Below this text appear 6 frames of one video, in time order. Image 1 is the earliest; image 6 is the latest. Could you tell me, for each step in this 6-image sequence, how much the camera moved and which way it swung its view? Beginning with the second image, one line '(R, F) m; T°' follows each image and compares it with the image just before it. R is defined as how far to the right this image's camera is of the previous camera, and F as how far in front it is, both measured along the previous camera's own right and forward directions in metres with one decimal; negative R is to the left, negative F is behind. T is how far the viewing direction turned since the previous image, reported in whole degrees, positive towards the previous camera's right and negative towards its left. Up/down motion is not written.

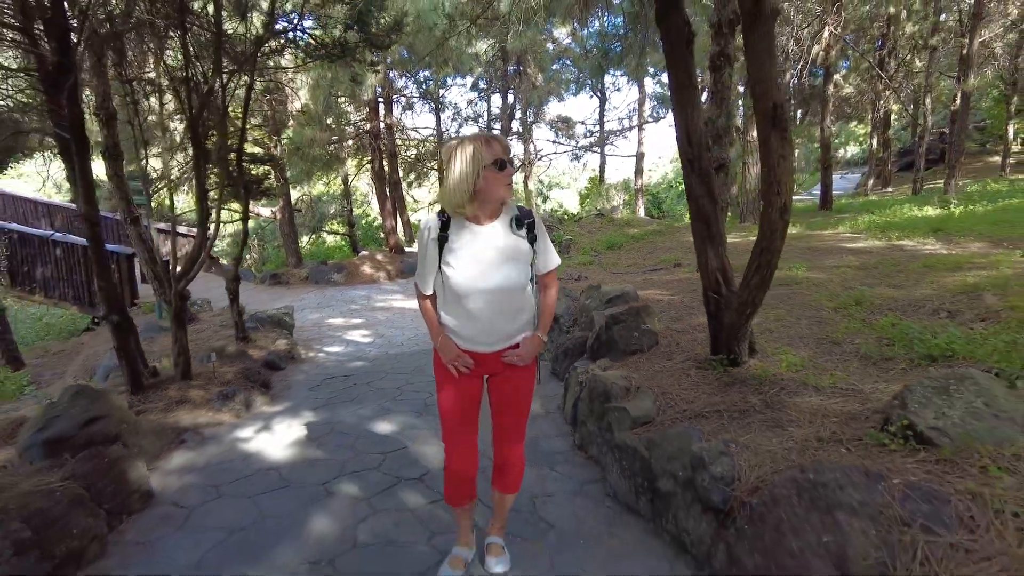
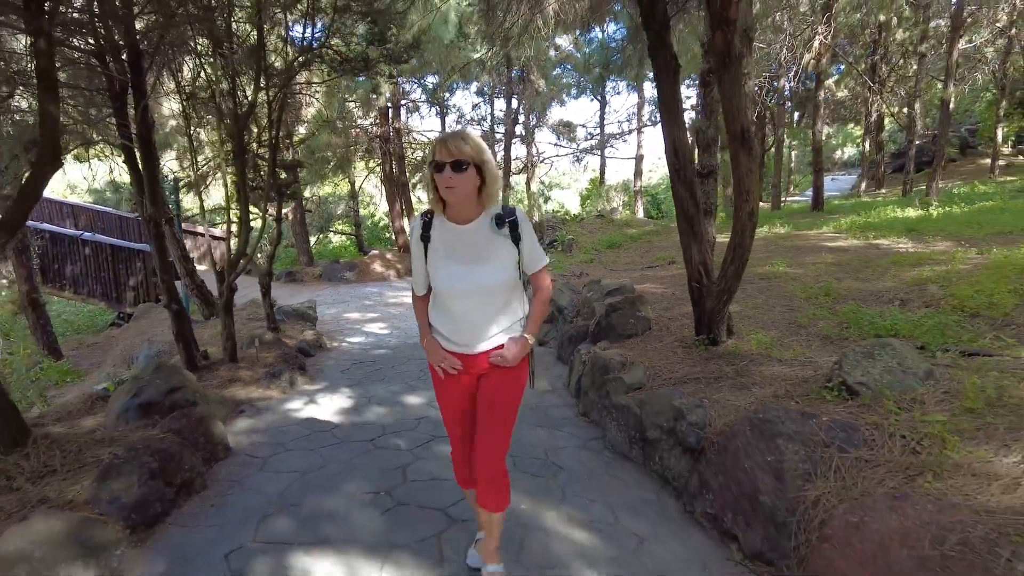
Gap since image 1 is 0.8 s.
(-0.1, -0.6) m; 0°
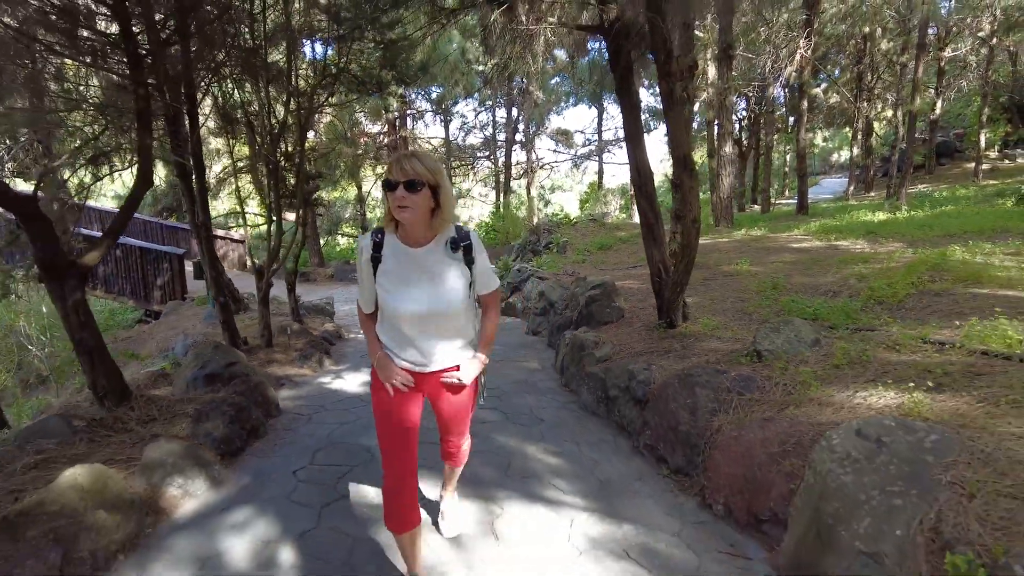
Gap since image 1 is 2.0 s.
(+0.1, -0.8) m; 0°
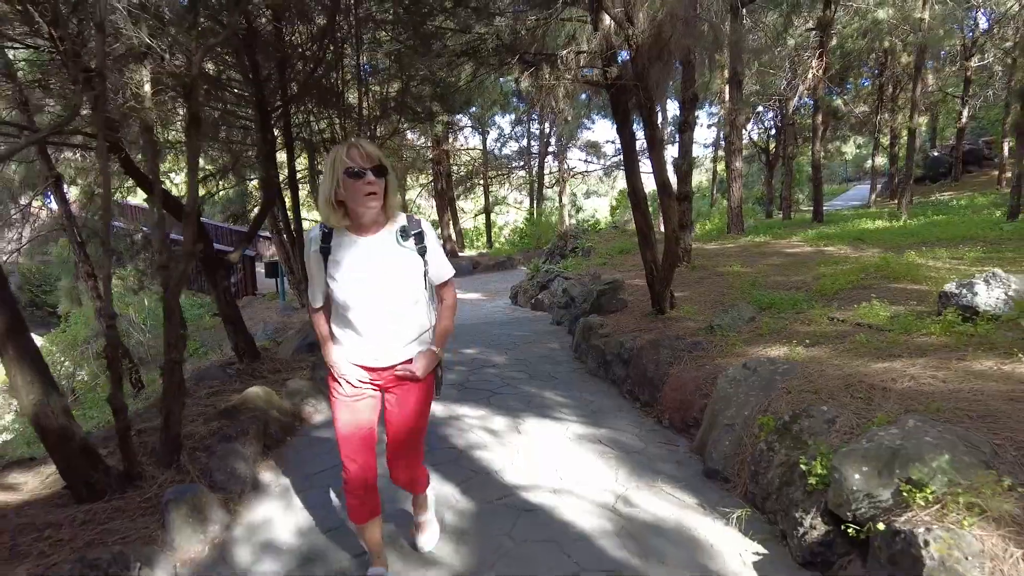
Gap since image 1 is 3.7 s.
(+0.1, -1.3) m; -3°
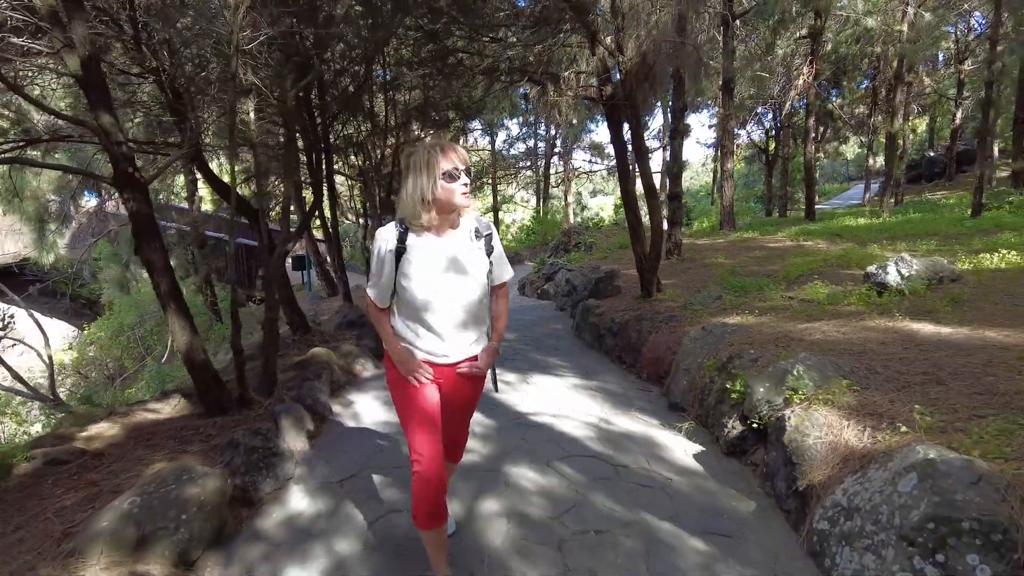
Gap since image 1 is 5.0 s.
(0.0, -0.9) m; -1°
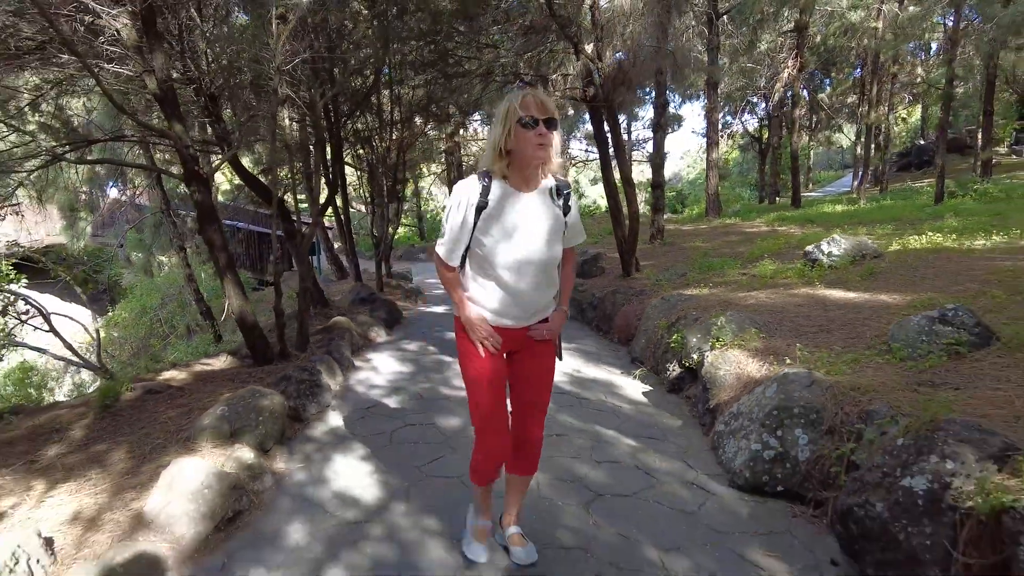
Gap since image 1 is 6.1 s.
(+0.1, -0.8) m; 0°
